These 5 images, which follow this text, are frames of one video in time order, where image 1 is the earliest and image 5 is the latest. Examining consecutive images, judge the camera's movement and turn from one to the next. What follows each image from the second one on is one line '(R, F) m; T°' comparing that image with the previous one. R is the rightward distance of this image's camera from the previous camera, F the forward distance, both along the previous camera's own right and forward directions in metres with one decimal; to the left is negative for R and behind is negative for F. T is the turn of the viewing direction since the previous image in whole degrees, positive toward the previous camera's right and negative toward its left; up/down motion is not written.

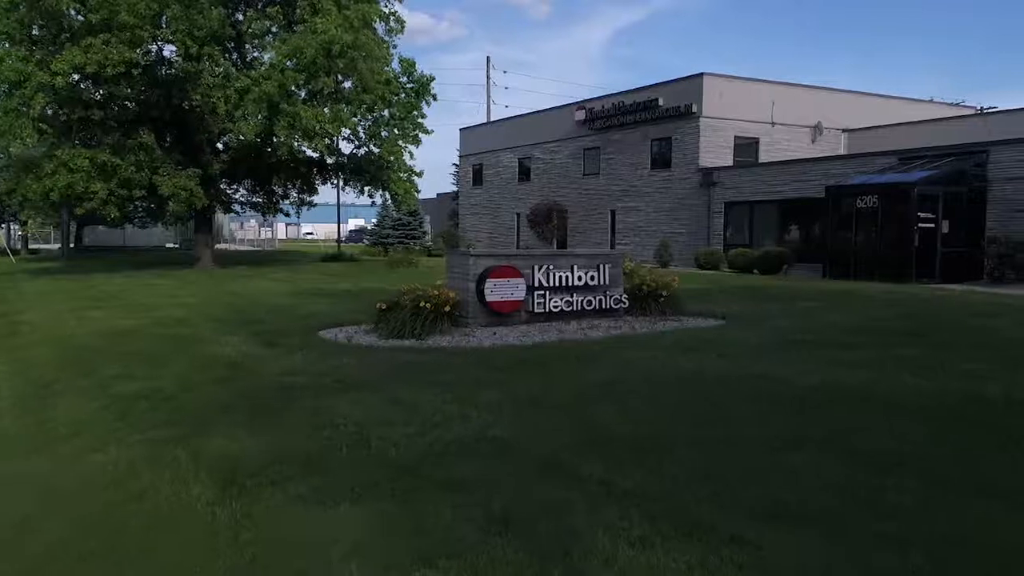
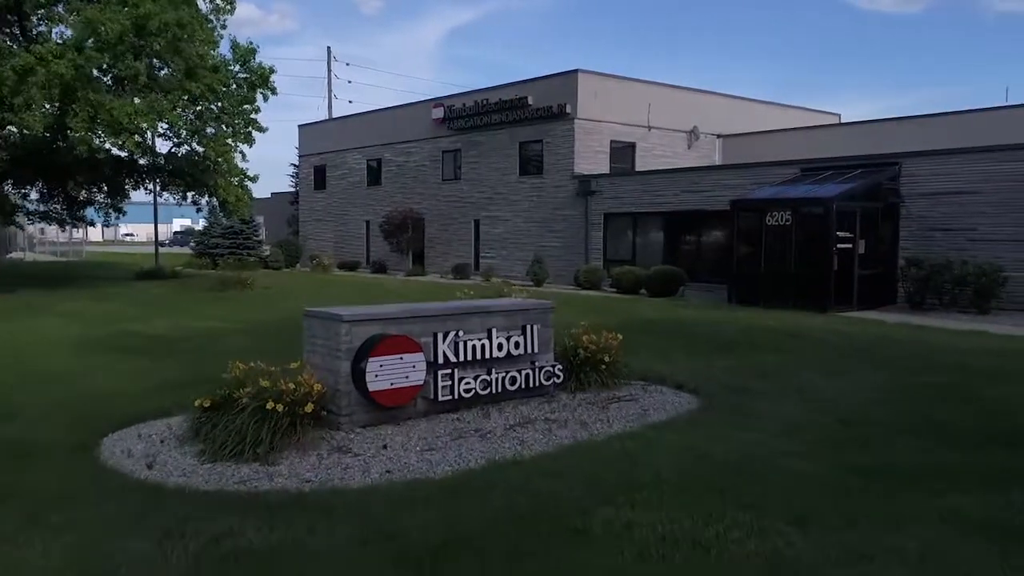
(-0.5, +3.6) m; +10°
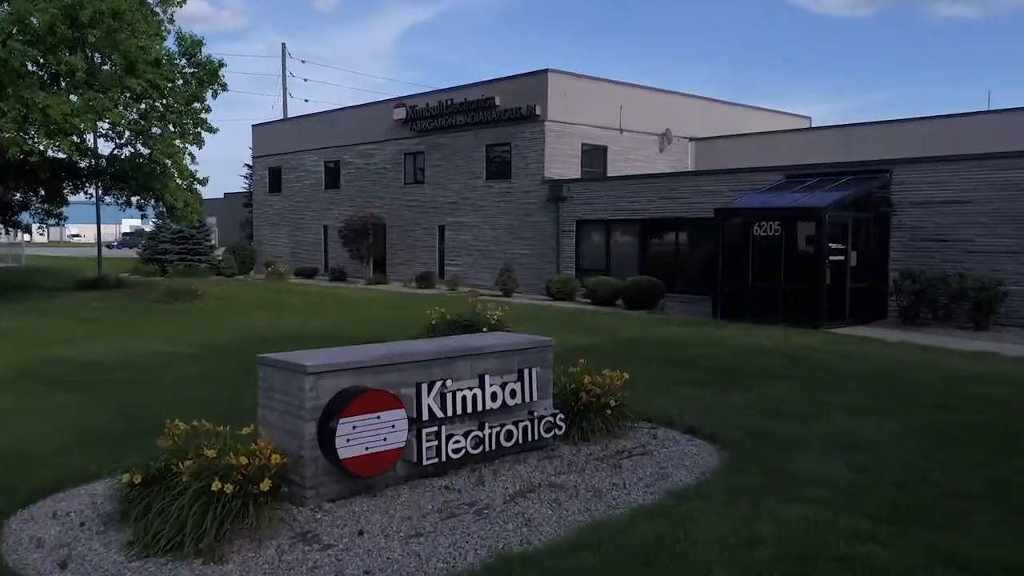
(-0.3, +1.3) m; +3°
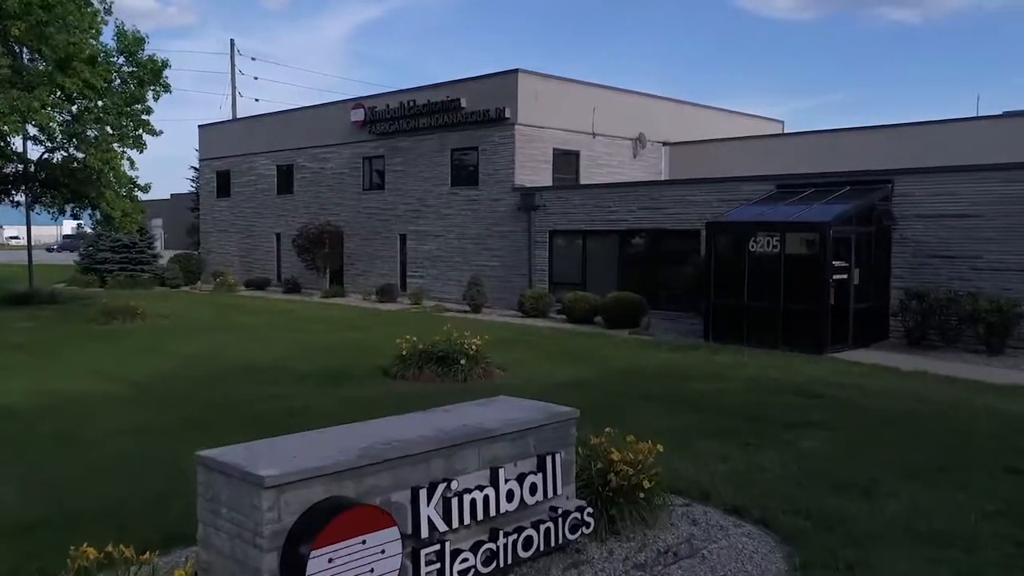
(-0.4, +1.6) m; +3°
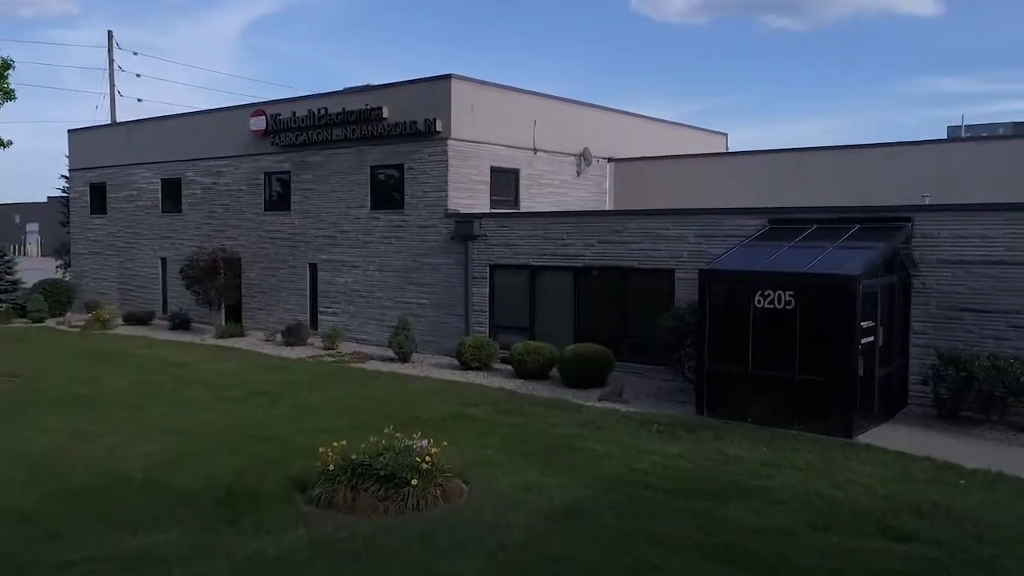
(-0.7, +3.4) m; +6°
